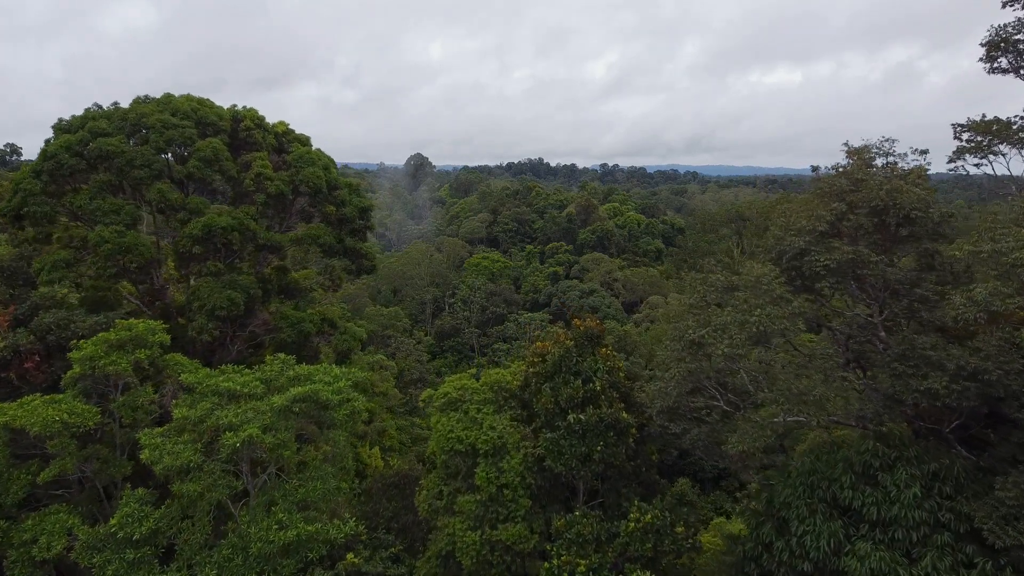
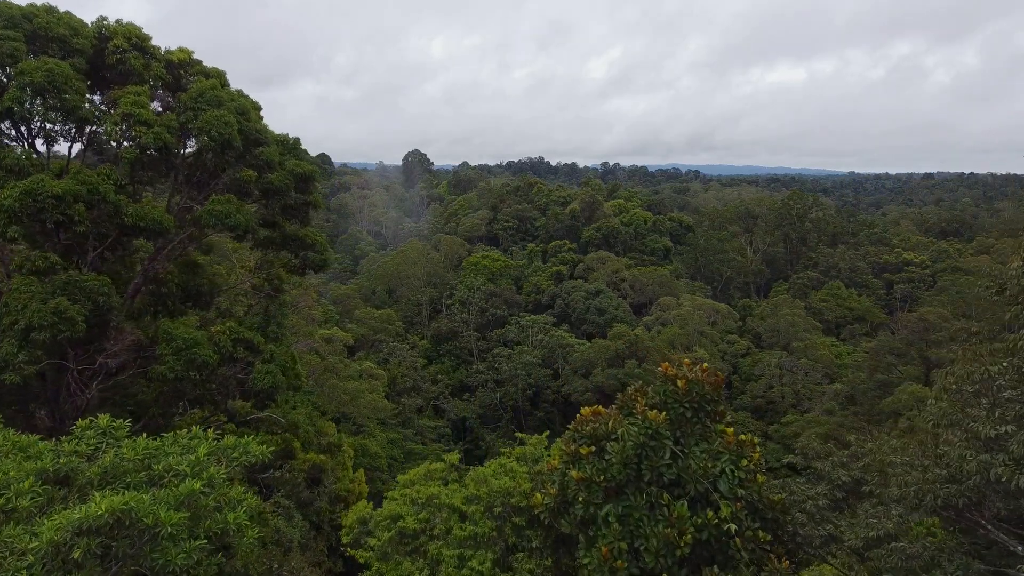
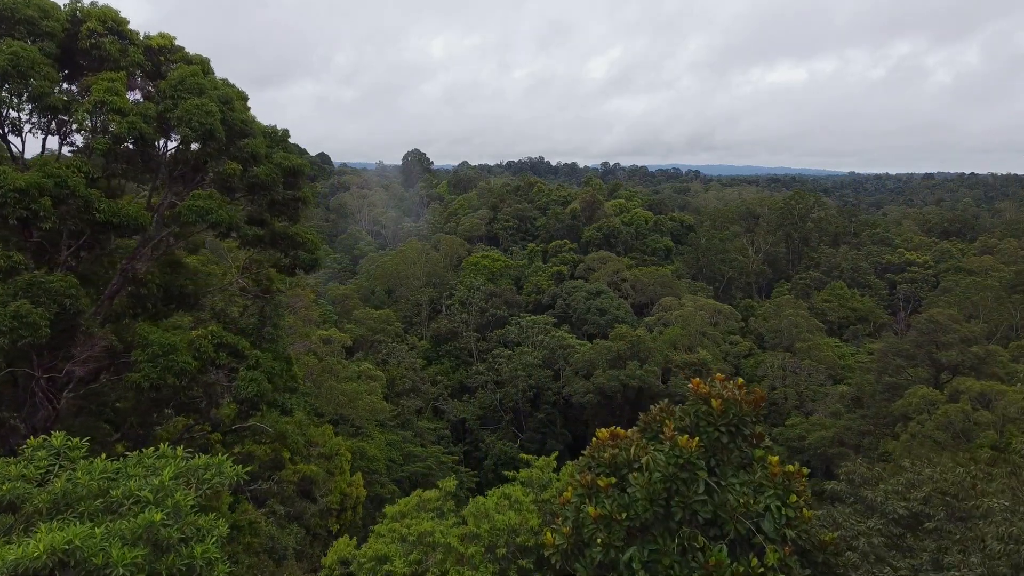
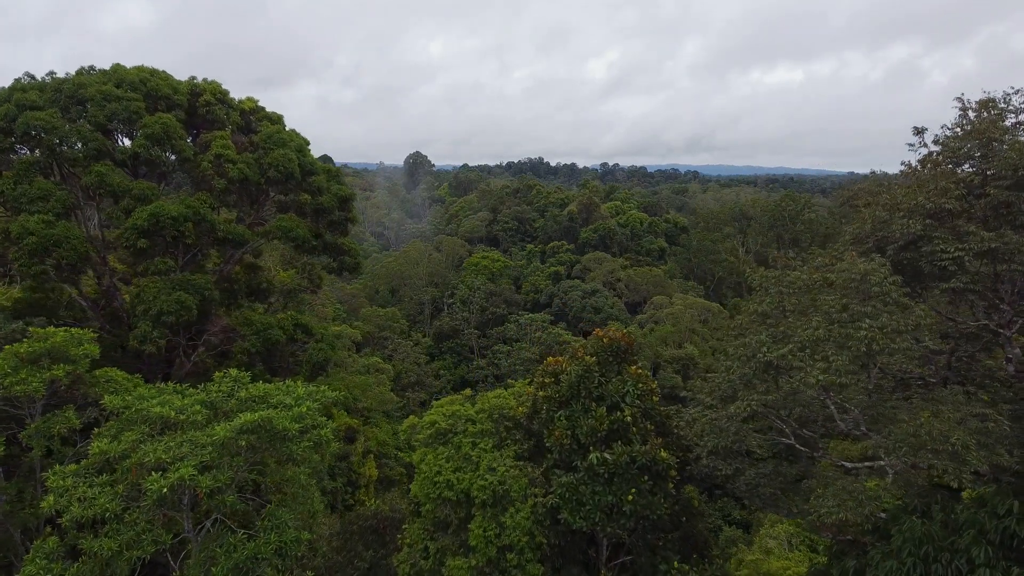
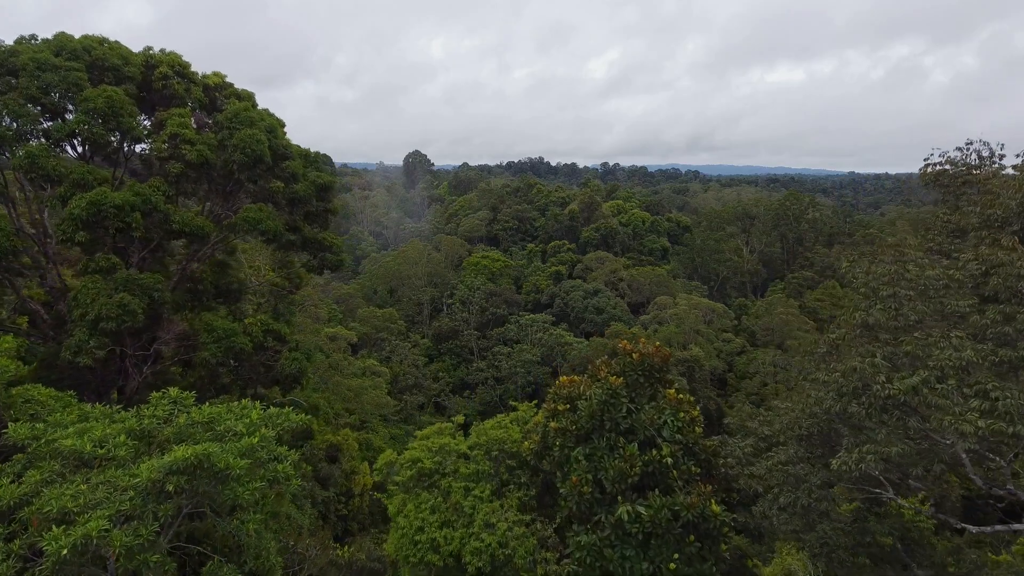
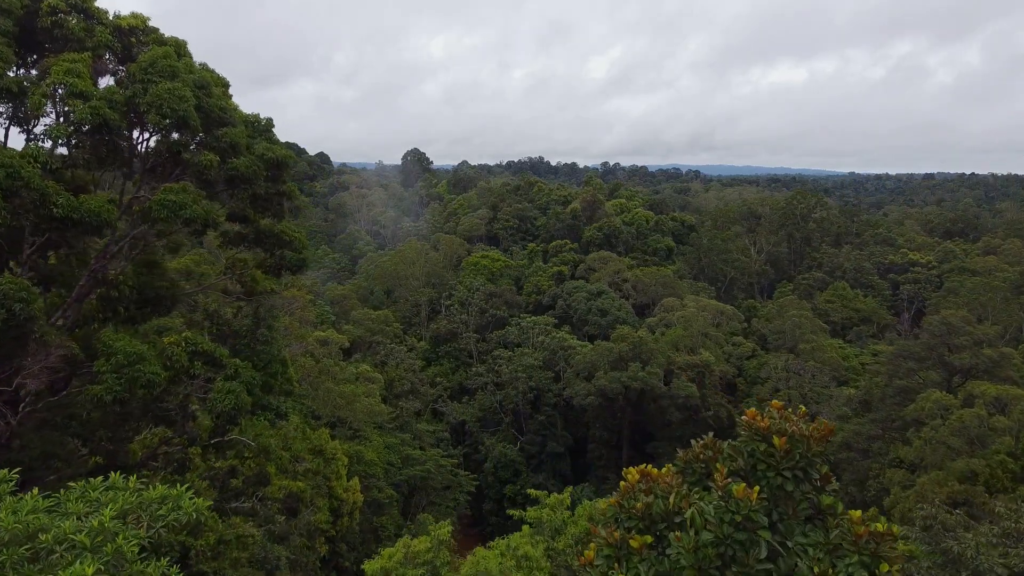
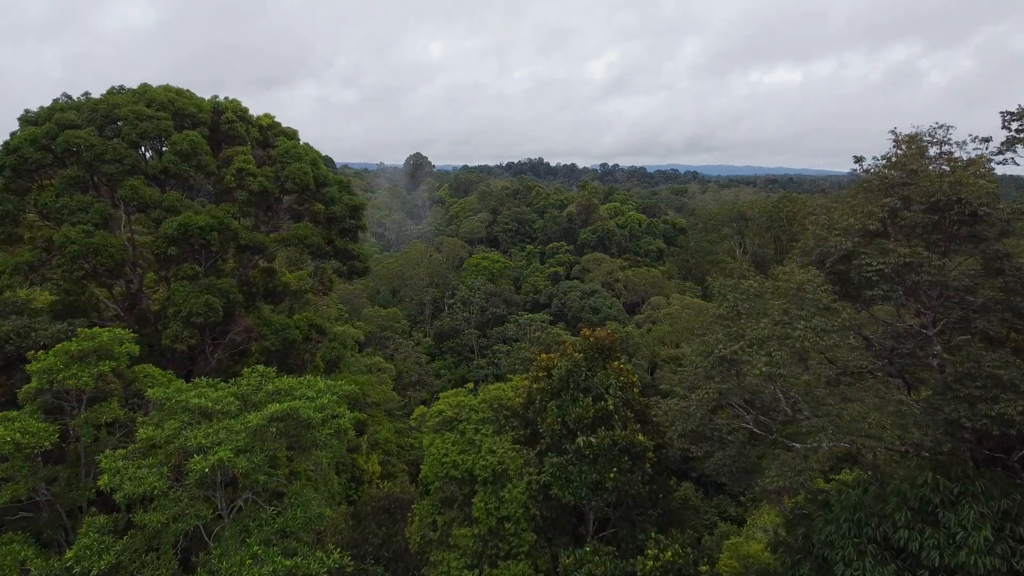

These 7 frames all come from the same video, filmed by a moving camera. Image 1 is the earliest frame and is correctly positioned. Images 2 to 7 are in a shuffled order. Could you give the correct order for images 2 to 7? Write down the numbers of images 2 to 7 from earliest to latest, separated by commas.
7, 4, 5, 2, 3, 6
